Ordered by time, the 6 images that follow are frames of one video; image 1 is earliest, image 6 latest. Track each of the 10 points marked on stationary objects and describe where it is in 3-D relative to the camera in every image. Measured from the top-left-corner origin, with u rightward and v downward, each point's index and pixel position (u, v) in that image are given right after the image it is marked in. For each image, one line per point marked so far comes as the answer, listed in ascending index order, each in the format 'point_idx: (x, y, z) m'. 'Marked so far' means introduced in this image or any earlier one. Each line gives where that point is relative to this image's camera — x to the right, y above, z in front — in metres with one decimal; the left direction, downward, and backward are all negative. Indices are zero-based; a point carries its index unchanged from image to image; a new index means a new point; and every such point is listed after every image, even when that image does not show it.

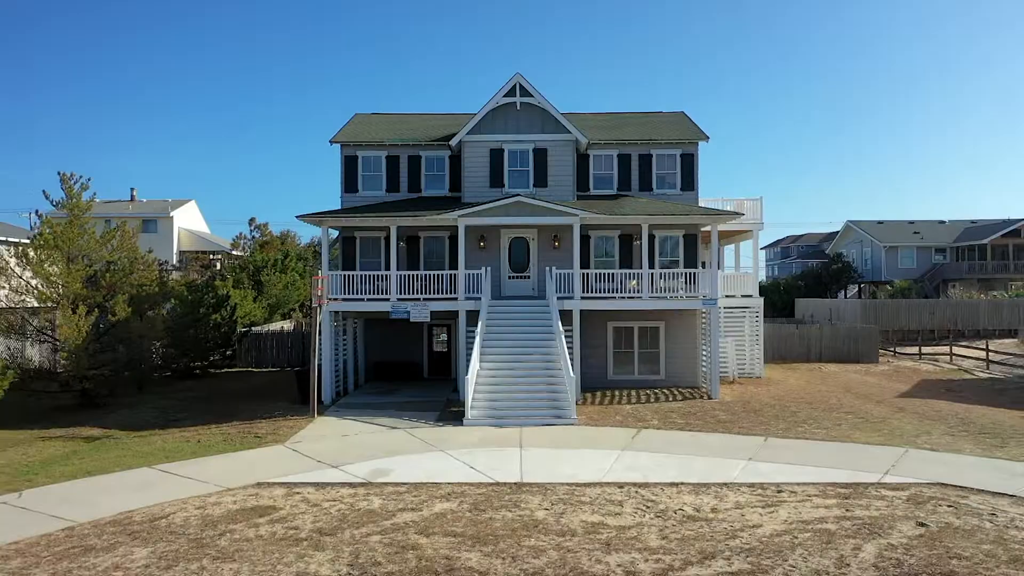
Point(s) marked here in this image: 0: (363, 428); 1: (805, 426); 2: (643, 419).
0: (-3.2, -3.0, +16.3) m
1: (+6.3, -3.0, +16.2) m
2: (+2.9, -2.9, +16.9) m
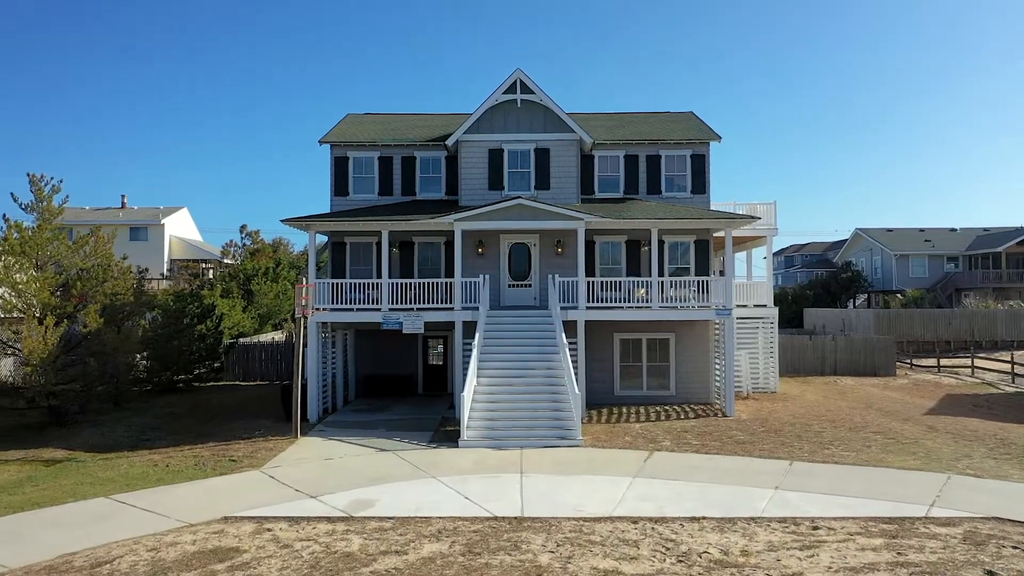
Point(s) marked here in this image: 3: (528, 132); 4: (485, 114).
0: (-3.2, -3.2, +14.9) m
1: (+6.3, -3.1, +14.9) m
2: (+2.9, -3.1, +15.6) m
3: (+0.4, +4.0, +19.3) m
4: (-0.7, +4.5, +19.4) m
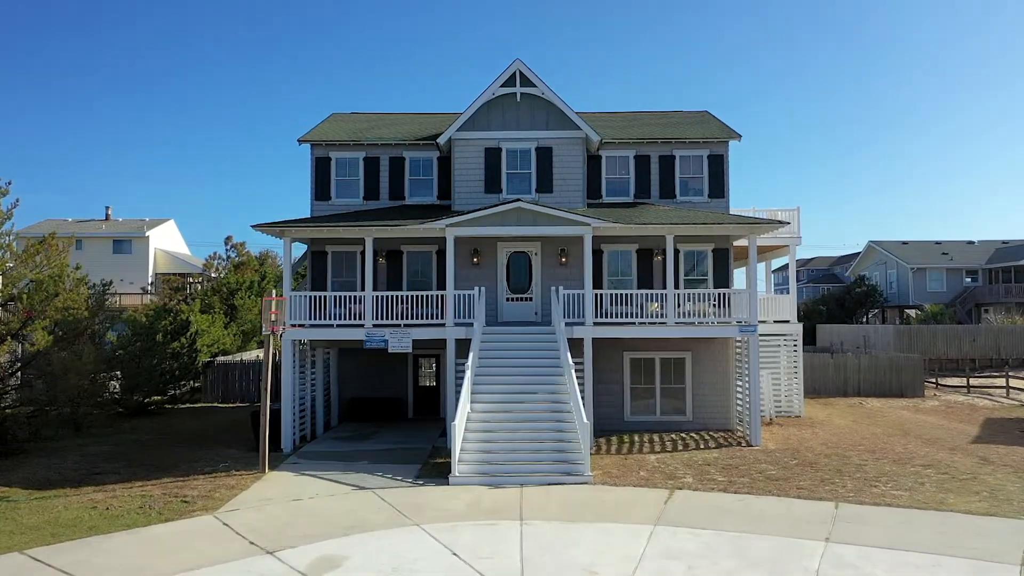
0: (-3.2, -3.4, +12.9) m
1: (+6.3, -3.4, +12.9) m
2: (+2.9, -3.4, +13.6) m
3: (+0.4, +3.7, +17.5) m
4: (-0.7, +4.2, +17.6) m
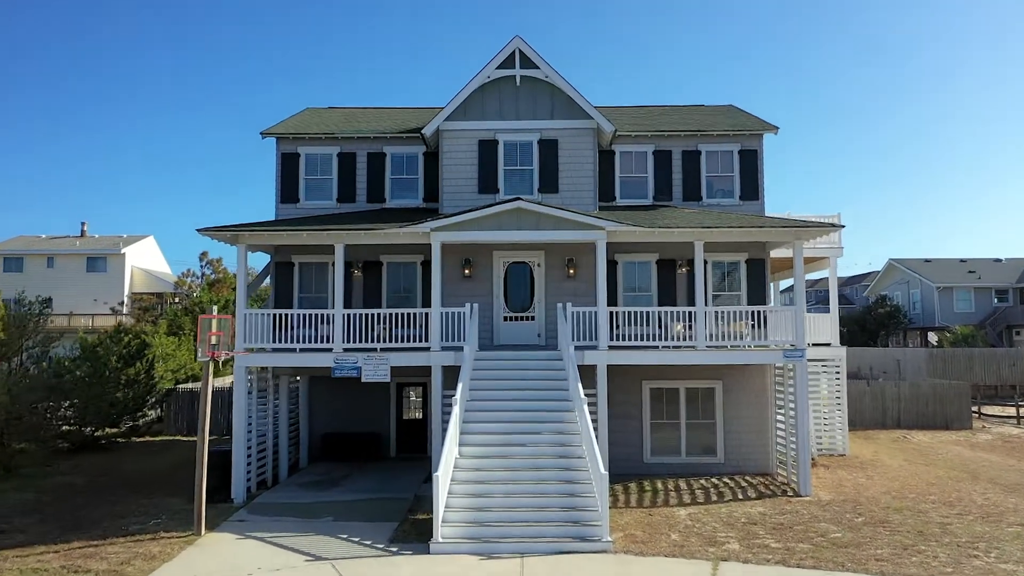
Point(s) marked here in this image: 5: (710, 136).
0: (-3.3, -3.6, +10.1) m
1: (+6.2, -3.6, +10.1) m
2: (+2.9, -3.6, +10.8) m
3: (+0.3, +3.3, +14.9) m
4: (-0.7, +3.8, +15.0) m
5: (+4.1, +3.1, +15.7) m
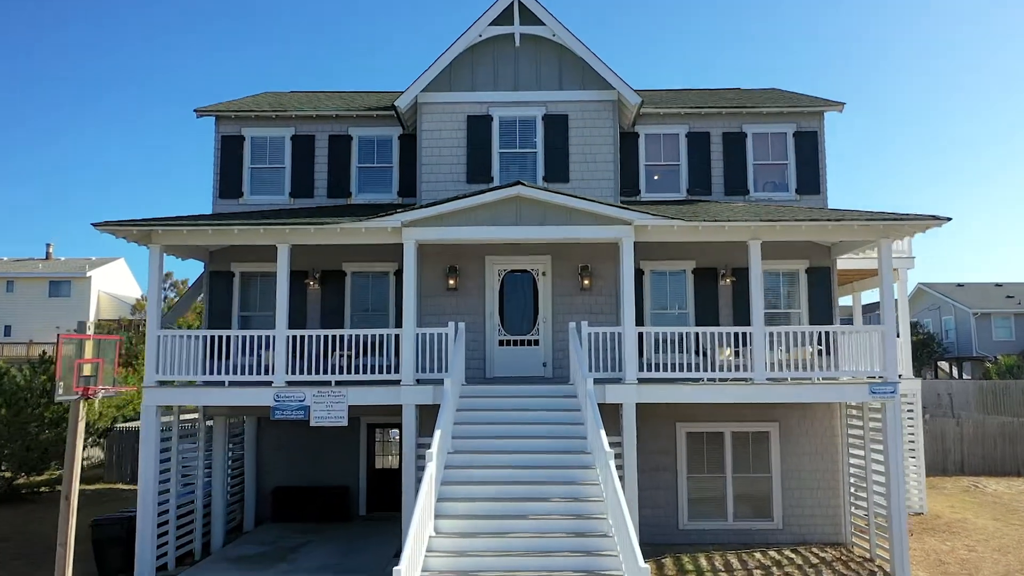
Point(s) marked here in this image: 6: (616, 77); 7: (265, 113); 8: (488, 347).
0: (-3.3, -3.7, +6.7) m
1: (+6.2, -3.6, +6.7) m
2: (+2.9, -3.7, +7.4) m
3: (+0.3, +3.1, +11.8) m
4: (-0.8, +3.6, +11.9) m
5: (+4.1, +2.9, +12.5) m
6: (+1.6, +3.2, +11.6) m
7: (-4.1, +2.9, +12.6) m
8: (-0.4, -0.9, +11.8) m
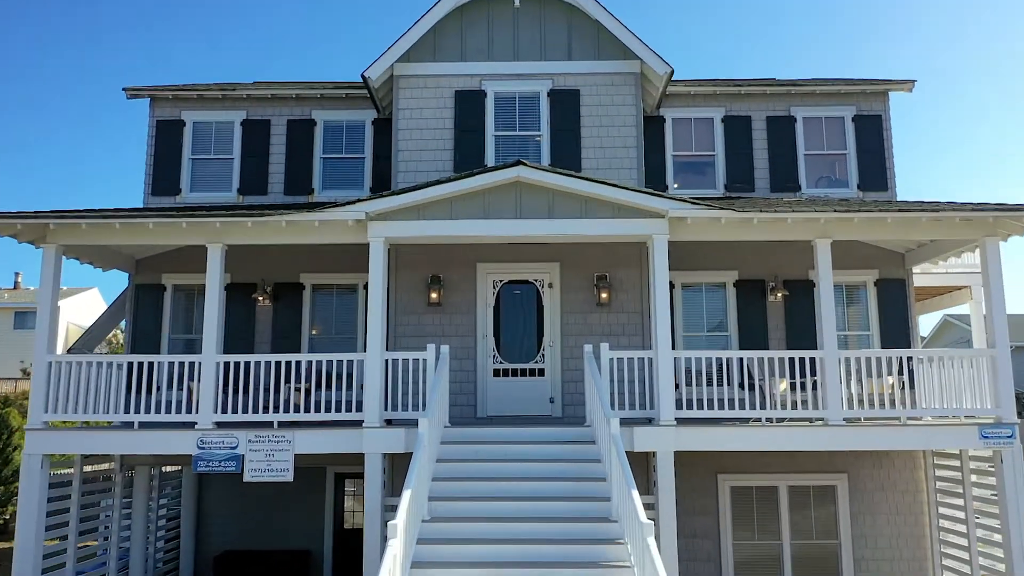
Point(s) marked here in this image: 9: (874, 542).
0: (-3.3, -3.6, +4.1) m
1: (+6.2, -3.5, +4.1) m
2: (+2.8, -3.6, +4.8) m
3: (+0.3, +2.9, +9.5) m
4: (-0.8, +3.4, +9.7) m
5: (+4.1, +2.6, +10.3) m
6: (+1.6, +3.0, +9.4) m
7: (-4.1, +2.7, +10.3) m
8: (-0.4, -1.1, +9.4) m
9: (+4.5, -3.1, +9.3) m
